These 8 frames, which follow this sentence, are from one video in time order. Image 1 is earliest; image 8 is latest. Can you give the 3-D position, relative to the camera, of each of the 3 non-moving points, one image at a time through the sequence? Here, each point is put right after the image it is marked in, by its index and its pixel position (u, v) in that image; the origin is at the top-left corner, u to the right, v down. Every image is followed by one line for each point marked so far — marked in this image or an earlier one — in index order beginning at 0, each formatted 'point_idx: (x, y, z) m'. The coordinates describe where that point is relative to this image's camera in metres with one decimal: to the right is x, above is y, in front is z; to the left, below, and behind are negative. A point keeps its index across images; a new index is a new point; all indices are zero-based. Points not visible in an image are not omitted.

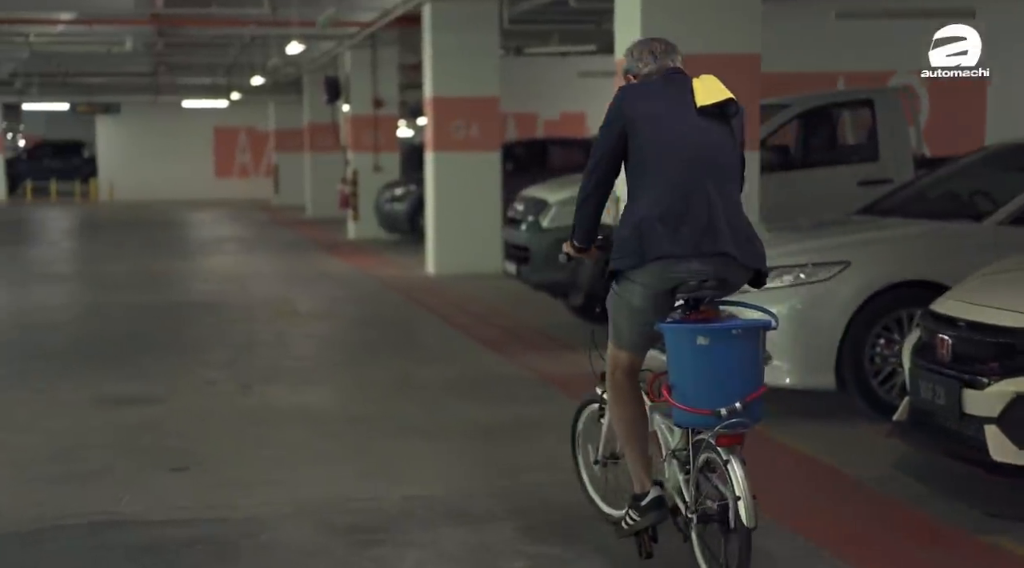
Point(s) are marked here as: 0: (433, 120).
0: (-0.9, +1.8, +15.3) m
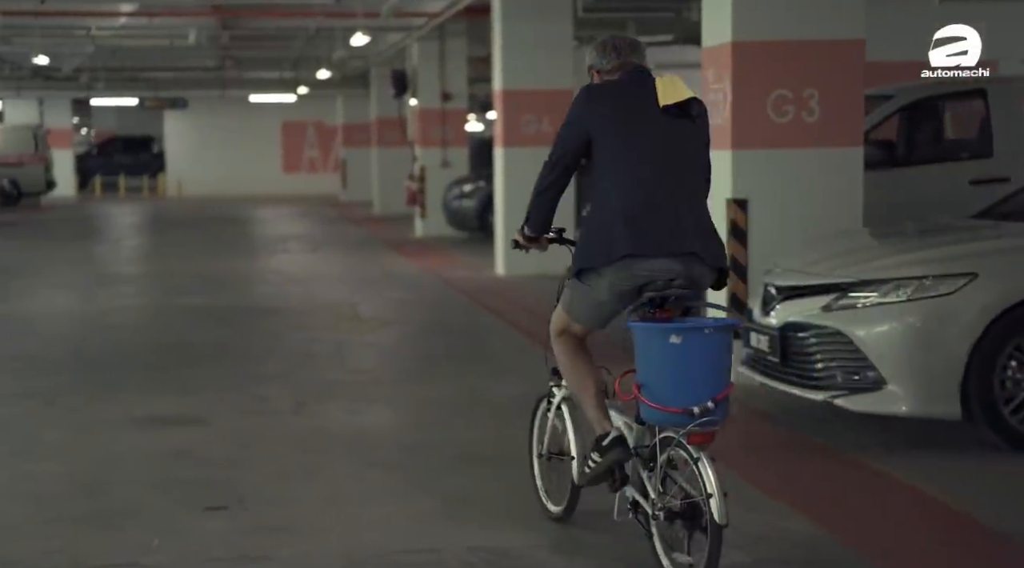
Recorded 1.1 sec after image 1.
0: (-0.1, +1.8, +14.6) m
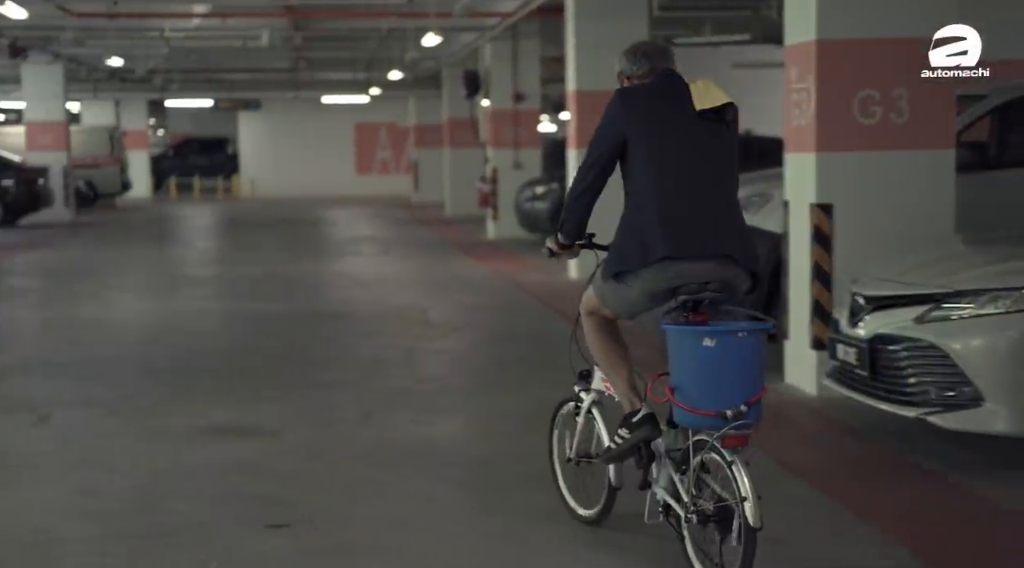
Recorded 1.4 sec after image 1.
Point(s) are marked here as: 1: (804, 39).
0: (+0.7, +1.7, +14.4) m
1: (+1.6, +1.3, +7.4) m
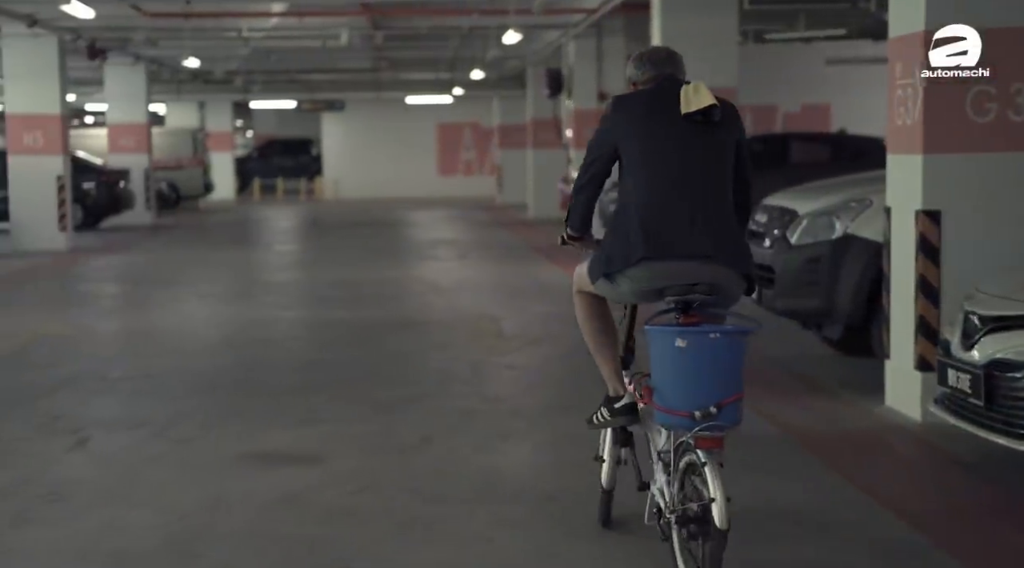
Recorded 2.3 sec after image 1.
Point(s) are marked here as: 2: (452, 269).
0: (+1.5, +1.7, +13.8) m
1: (+2.0, +1.3, +6.8) m
2: (-0.7, +0.2, +16.1) m
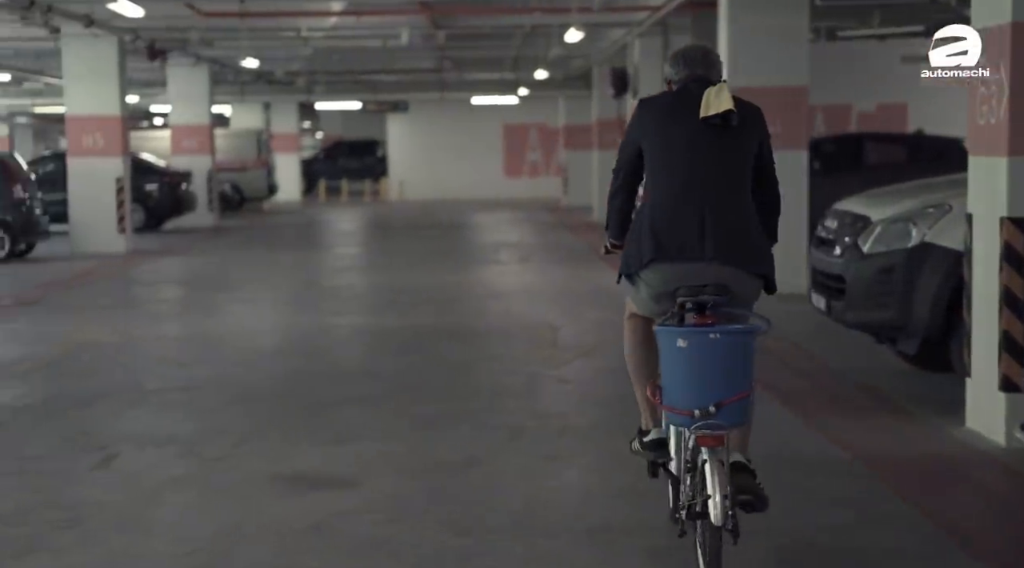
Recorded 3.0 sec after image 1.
0: (+2.1, +1.6, +13.3) m
1: (+2.2, +1.2, +6.3) m
2: (0.0, +0.1, +15.7) m
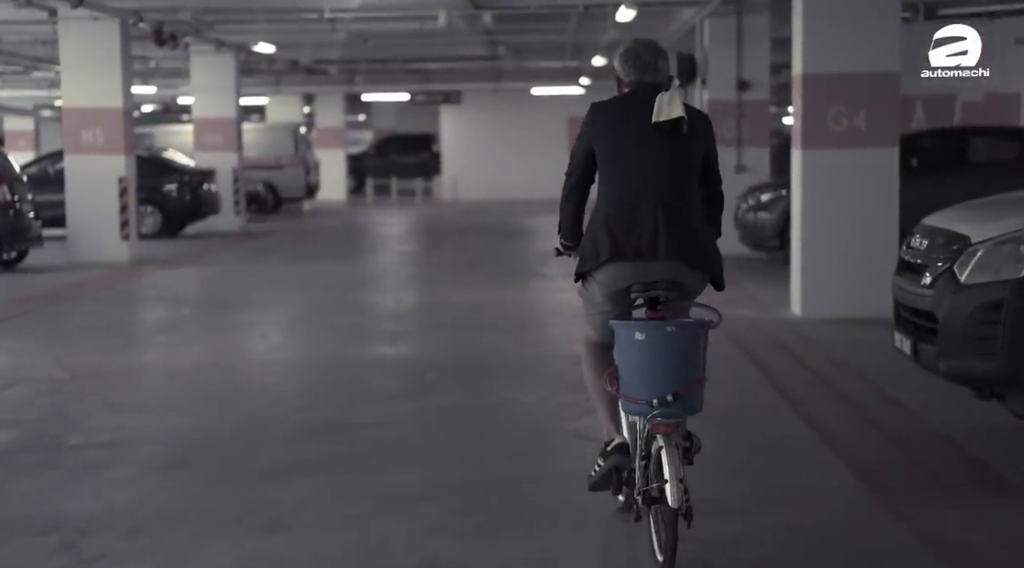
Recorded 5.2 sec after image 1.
0: (+2.4, +1.4, +11.1) m
1: (+2.0, +1.0, +4.1) m
2: (+0.5, 0.0, +13.6) m
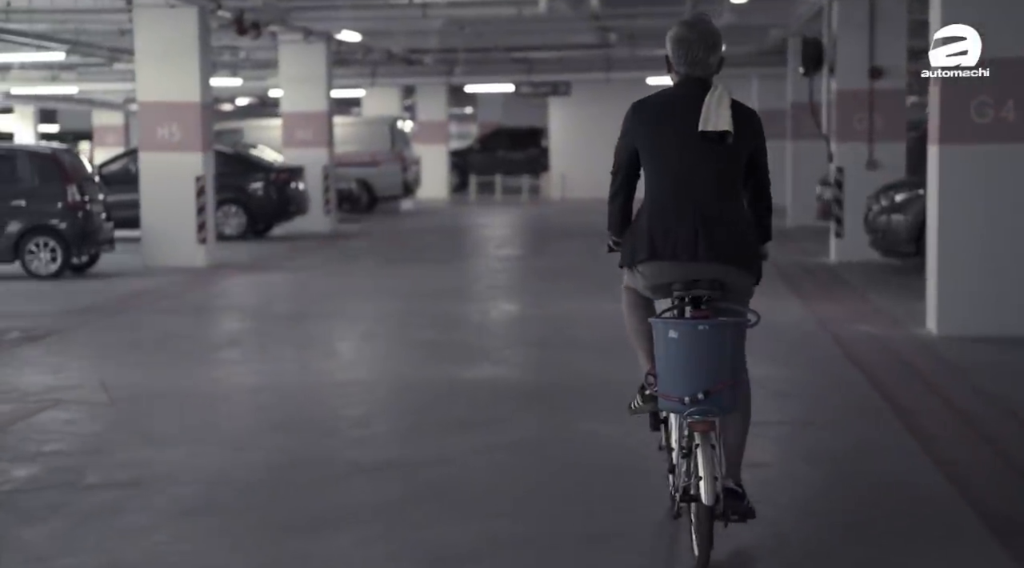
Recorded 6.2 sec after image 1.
0: (+3.0, +1.3, +9.6) m
1: (+2.0, +0.8, +2.6) m
2: (+1.3, -0.1, +12.3) m
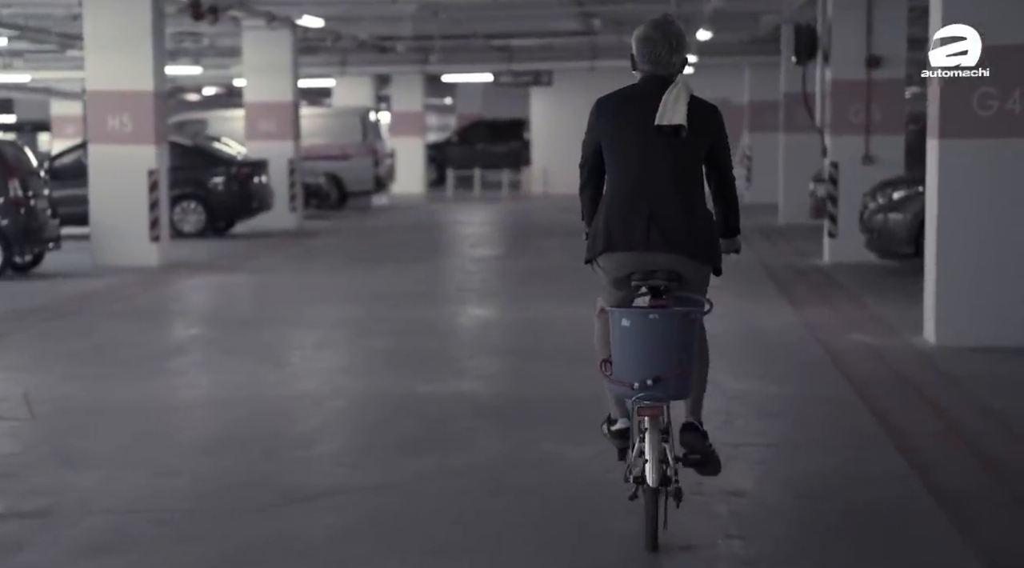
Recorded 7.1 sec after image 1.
0: (+2.8, +1.2, +8.7) m
1: (+1.8, +0.7, +1.8) m
2: (+1.1, -0.2, +11.5) m
